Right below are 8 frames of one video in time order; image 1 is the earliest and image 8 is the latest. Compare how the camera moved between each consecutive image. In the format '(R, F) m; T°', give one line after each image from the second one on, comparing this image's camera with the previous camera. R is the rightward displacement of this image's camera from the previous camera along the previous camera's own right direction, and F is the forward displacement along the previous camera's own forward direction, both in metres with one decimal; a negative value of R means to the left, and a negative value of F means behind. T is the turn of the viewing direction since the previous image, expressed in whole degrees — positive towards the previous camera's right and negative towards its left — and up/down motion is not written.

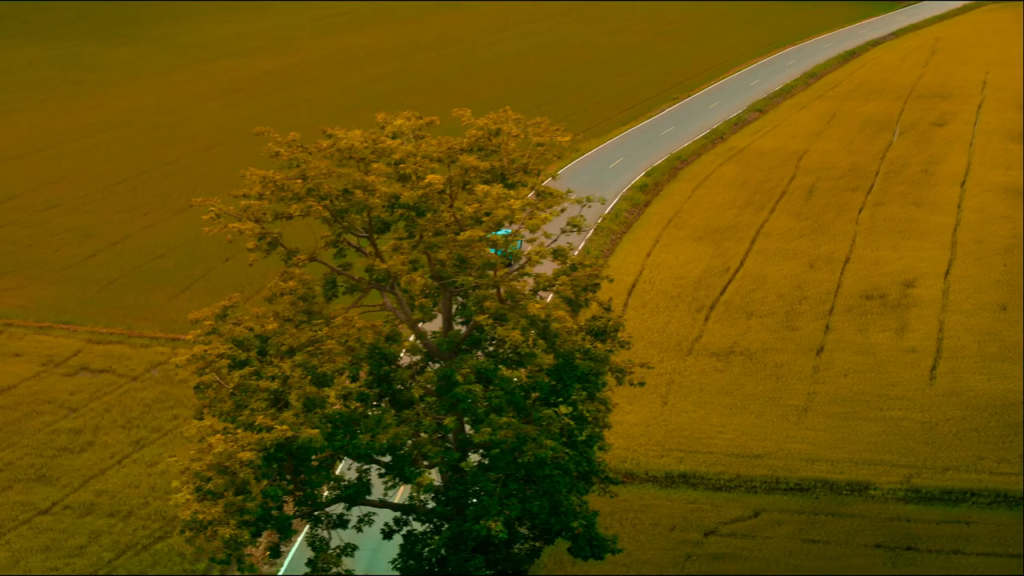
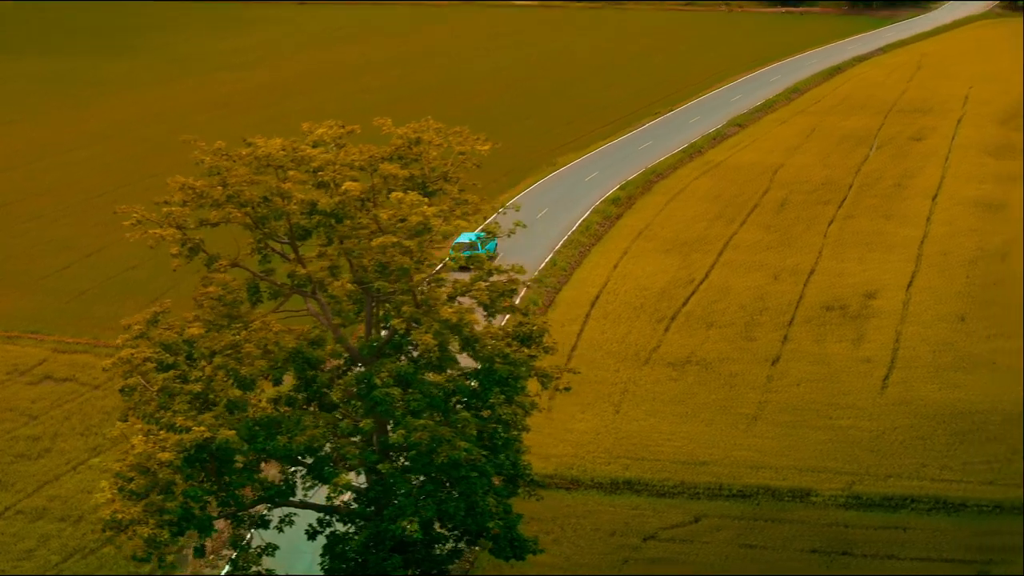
(+0.6, -0.2) m; 0°
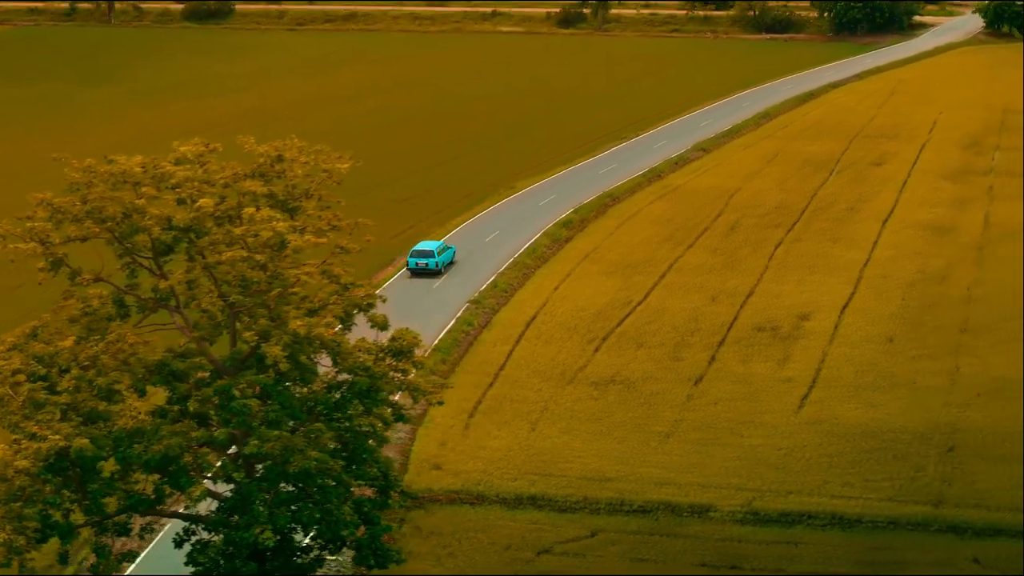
(+1.0, -0.3) m; -1°
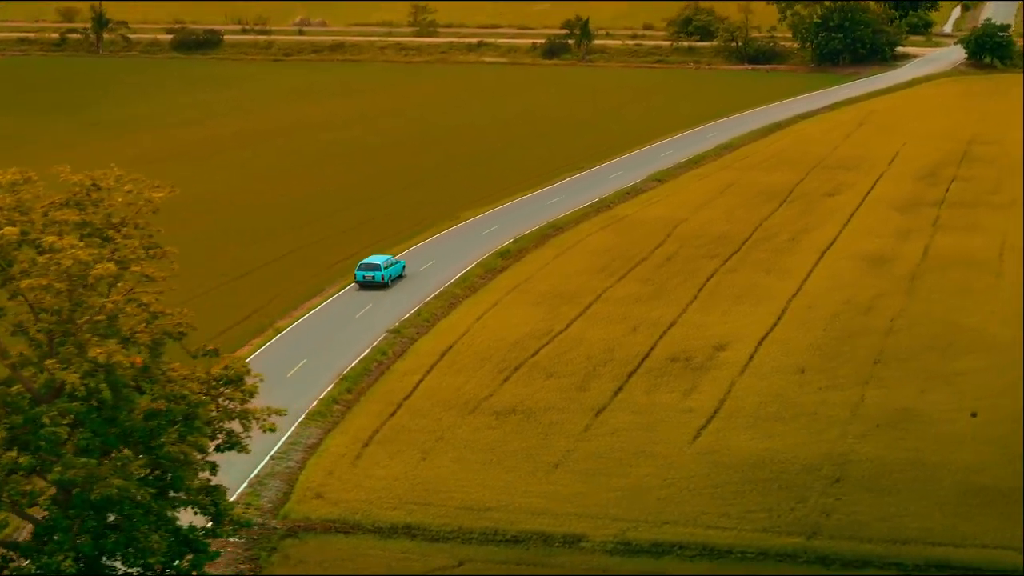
(+1.4, 0.0) m; -1°
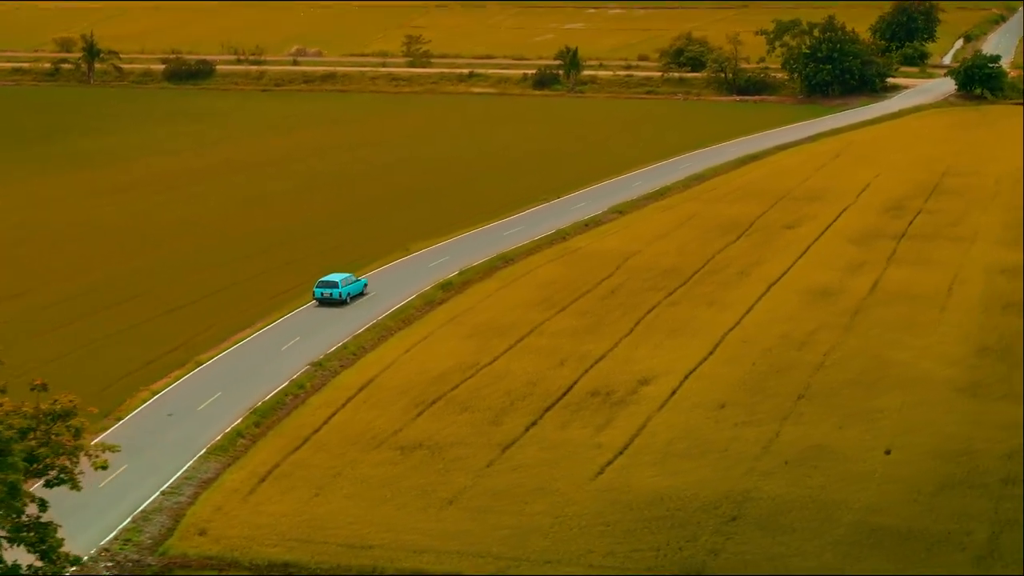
(+1.3, +0.3) m; -1°
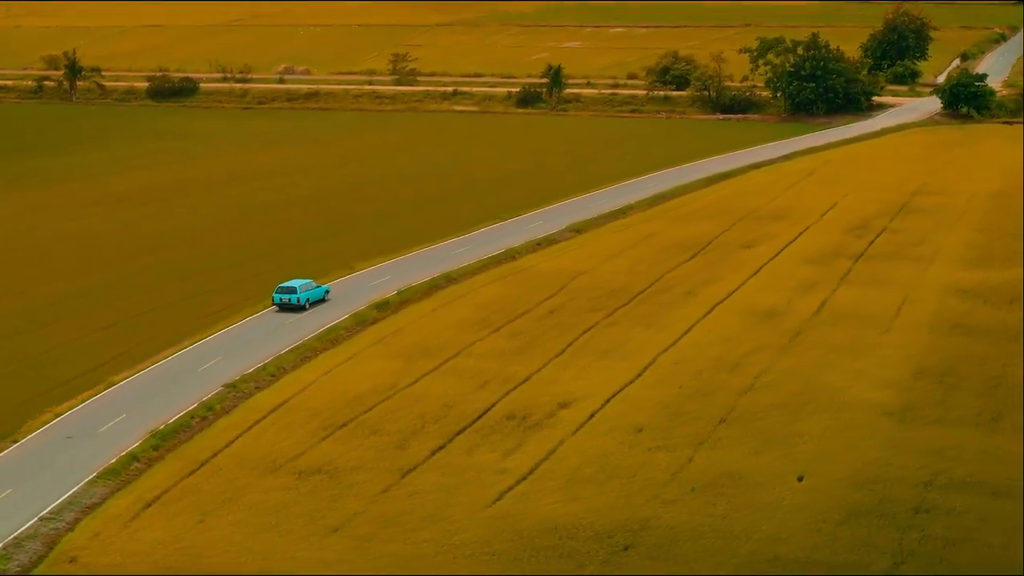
(+1.3, +0.7) m; -1°
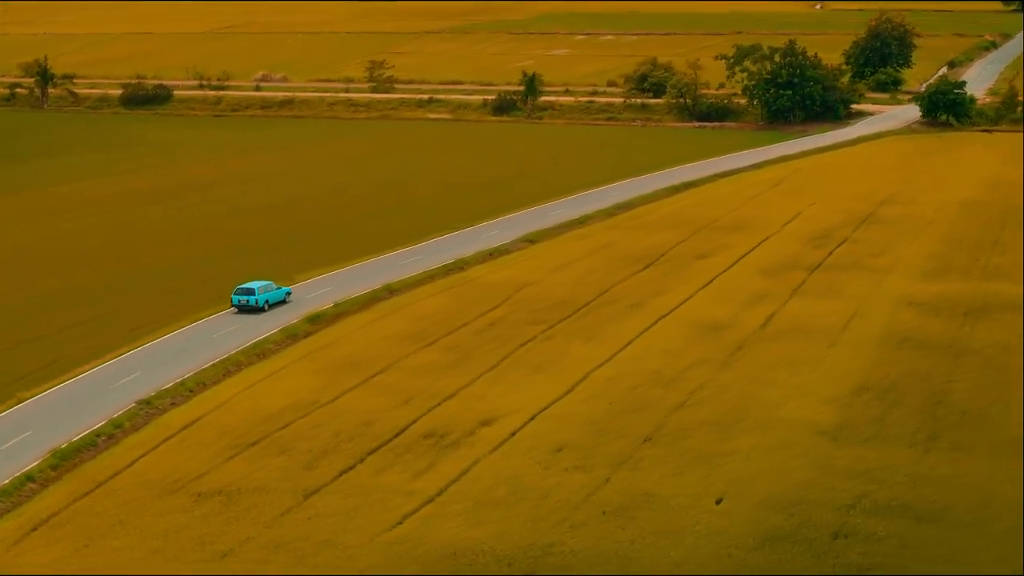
(+1.0, +0.8) m; 0°
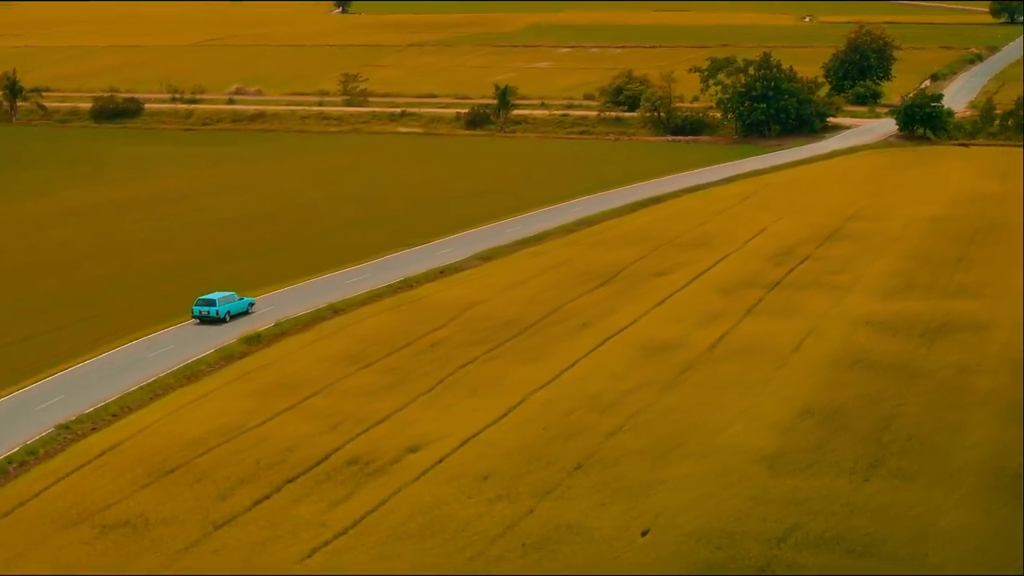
(+0.7, +0.8) m; 0°
